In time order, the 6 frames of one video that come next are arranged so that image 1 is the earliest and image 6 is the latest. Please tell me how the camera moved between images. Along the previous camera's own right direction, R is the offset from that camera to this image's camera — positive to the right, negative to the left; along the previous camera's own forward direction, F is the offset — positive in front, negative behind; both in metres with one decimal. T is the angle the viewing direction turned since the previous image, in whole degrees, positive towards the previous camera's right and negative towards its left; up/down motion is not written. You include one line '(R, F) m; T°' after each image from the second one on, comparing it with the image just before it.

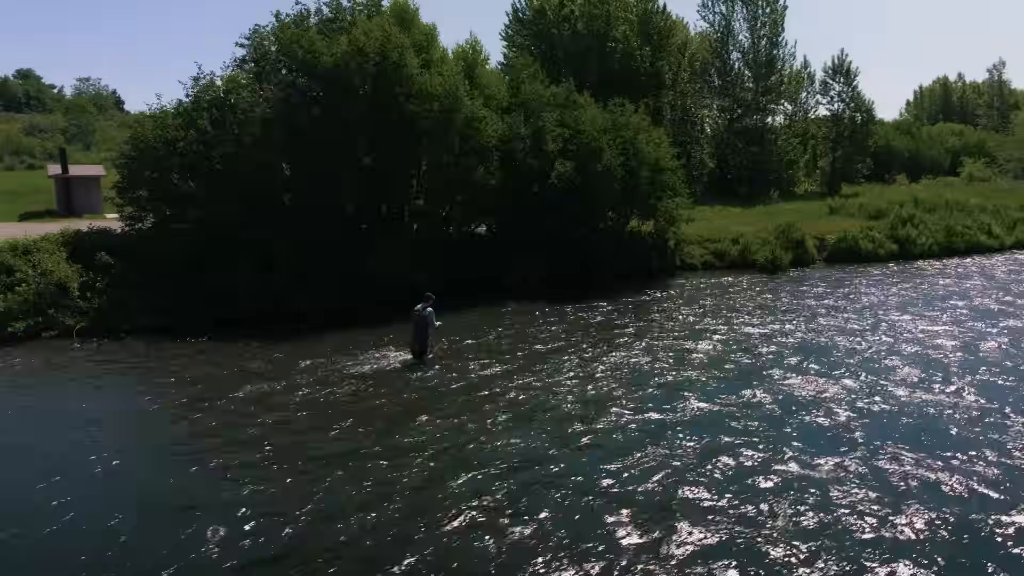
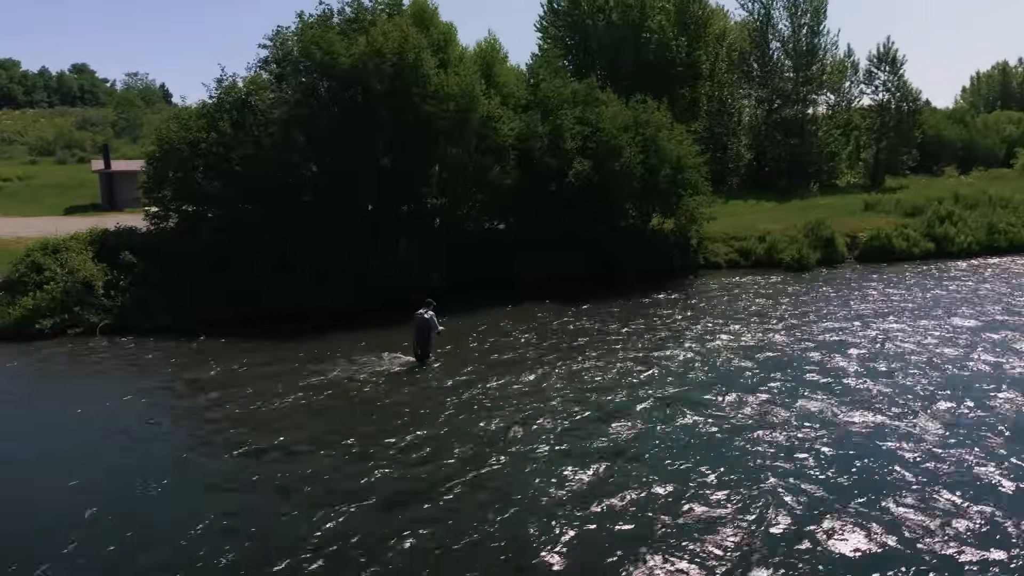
(+1.9, -0.2) m; -4°
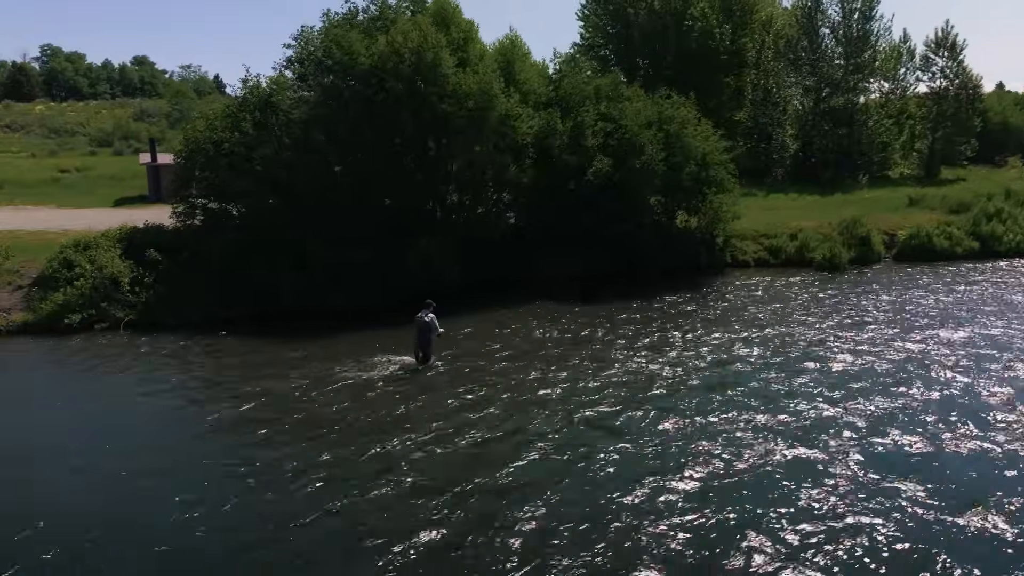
(+2.4, -0.1) m; -5°
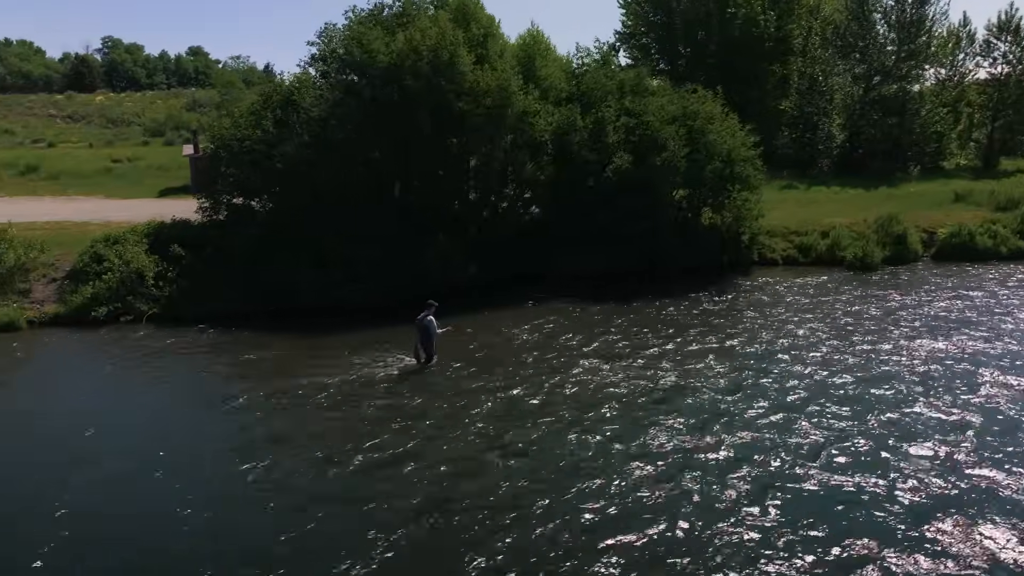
(+2.2, 0.0) m; -5°
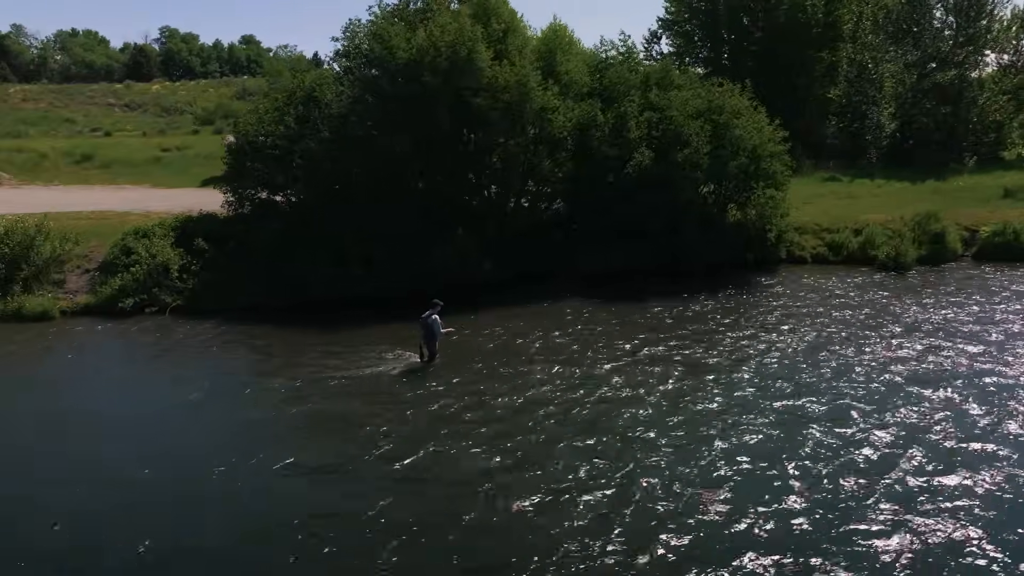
(+2.2, +0.1) m; -4°
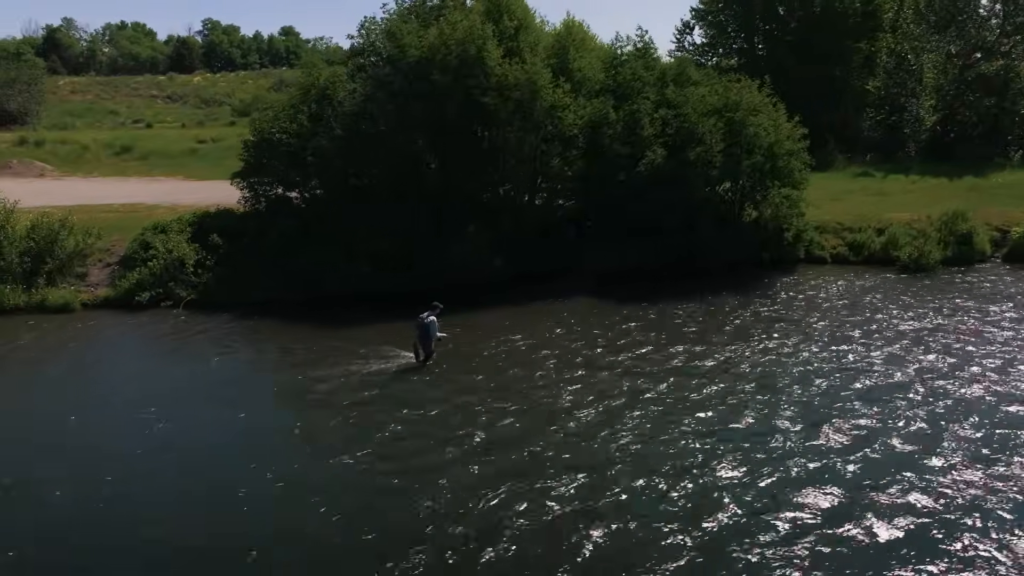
(+2.0, +0.1) m; -4°
